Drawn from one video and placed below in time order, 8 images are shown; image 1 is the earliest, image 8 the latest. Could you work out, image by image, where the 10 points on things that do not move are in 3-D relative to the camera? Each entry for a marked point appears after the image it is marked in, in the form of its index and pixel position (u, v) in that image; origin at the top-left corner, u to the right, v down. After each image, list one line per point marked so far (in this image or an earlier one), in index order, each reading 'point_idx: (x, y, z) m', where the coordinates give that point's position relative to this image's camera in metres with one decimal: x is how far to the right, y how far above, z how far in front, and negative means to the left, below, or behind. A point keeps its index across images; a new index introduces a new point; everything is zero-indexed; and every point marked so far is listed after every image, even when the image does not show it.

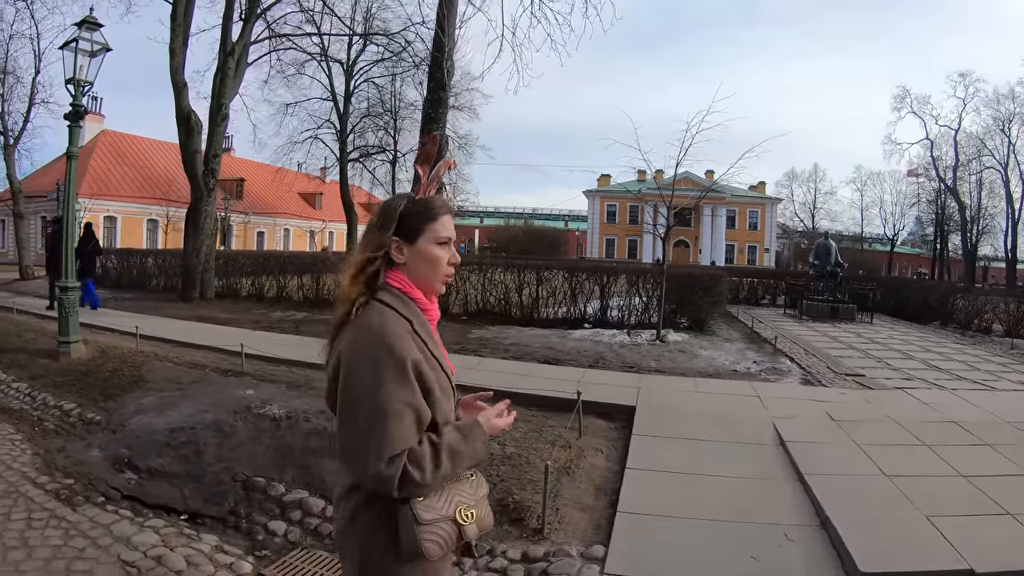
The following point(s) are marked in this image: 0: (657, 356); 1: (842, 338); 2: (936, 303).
0: (+2.0, -1.0, +8.5) m
1: (+6.1, -0.9, +11.1) m
2: (+10.3, -0.4, +14.5) m
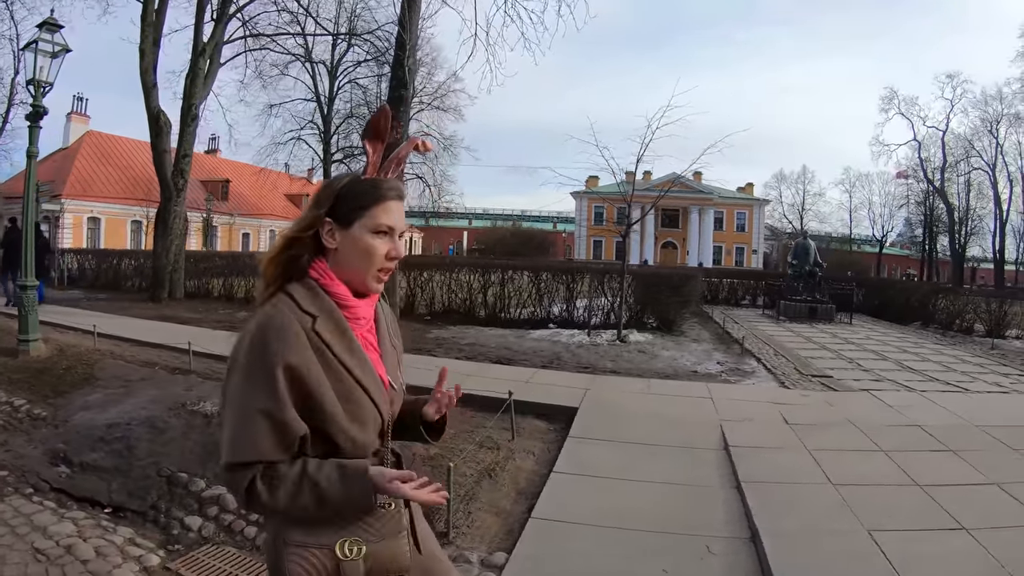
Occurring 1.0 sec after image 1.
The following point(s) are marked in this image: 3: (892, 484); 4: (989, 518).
0: (+1.3, -0.9, +8.1) m
1: (+5.4, -0.9, +10.7) m
2: (+9.6, -0.4, +14.1) m
3: (+2.6, -1.3, +4.2) m
4: (+2.9, -1.4, +3.7) m
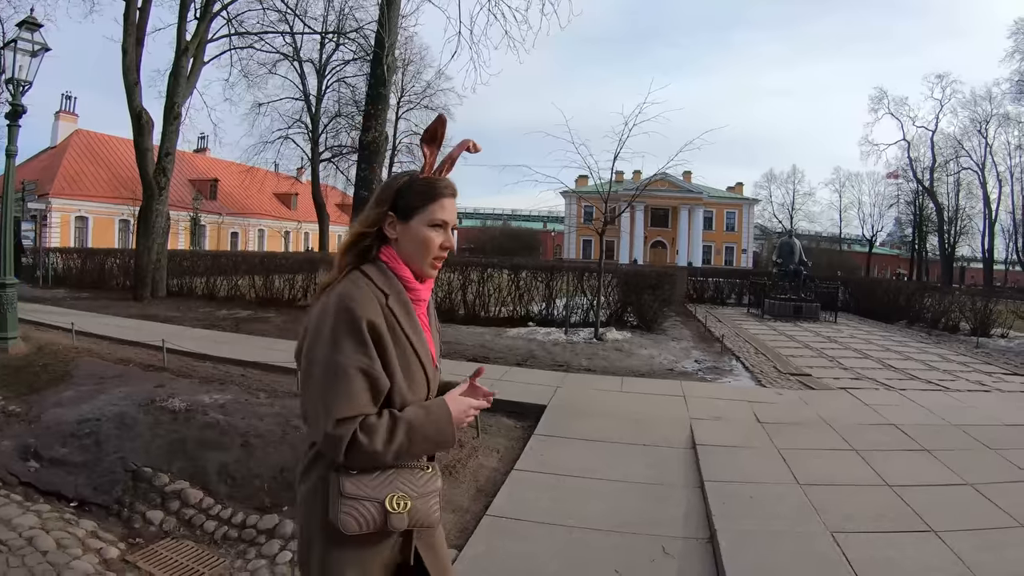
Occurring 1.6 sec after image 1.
0: (+1.0, -0.9, +7.9) m
1: (+5.1, -0.9, +10.6) m
2: (+9.2, -0.3, +14.0) m
3: (+2.3, -1.3, +4.0) m
4: (+2.6, -1.4, +3.5) m
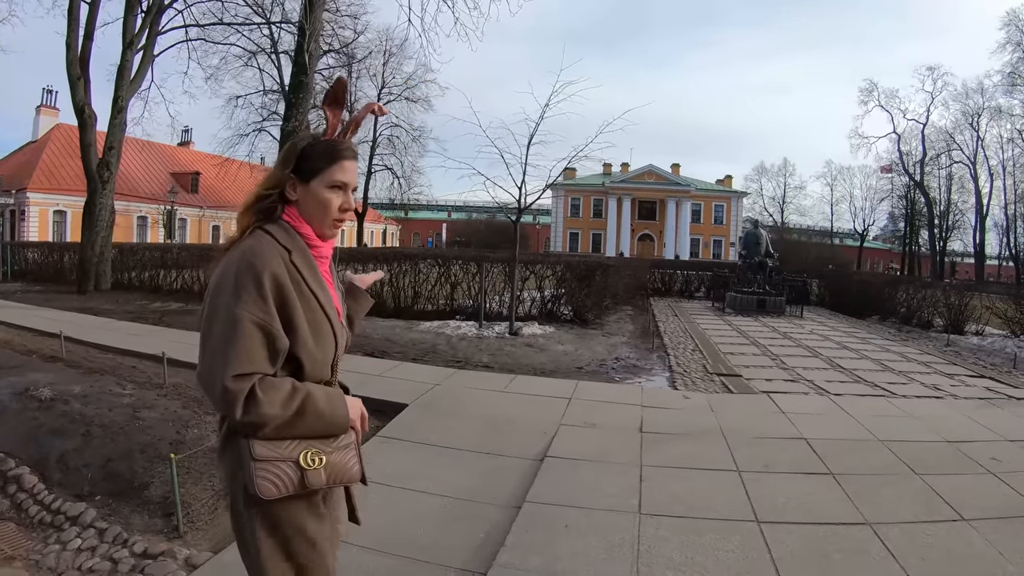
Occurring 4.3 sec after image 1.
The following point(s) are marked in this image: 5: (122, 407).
0: (-0.2, -0.7, +7.0) m
1: (+3.9, -0.7, +9.7) m
2: (+8.0, -0.2, +13.1) m
3: (+1.1, -1.2, +3.1) m
4: (+1.4, -1.3, +2.6) m
5: (-4.1, -1.2, +6.2) m
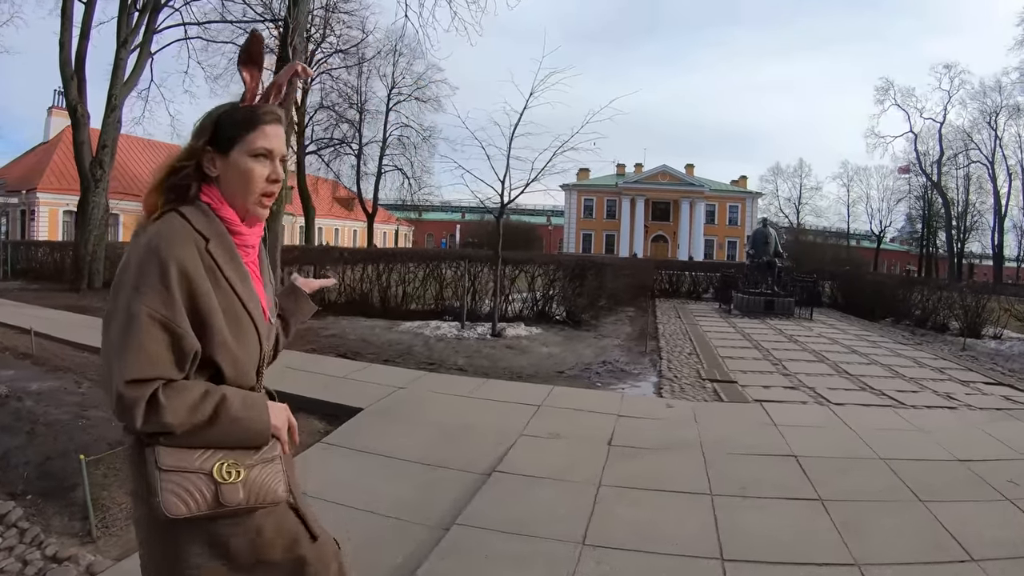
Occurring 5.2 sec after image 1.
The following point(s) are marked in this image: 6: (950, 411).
0: (-0.4, -0.7, +6.6) m
1: (+3.7, -0.7, +9.1) m
2: (+8.0, -0.2, +12.4) m
3: (+0.7, -1.1, +2.7) m
4: (+1.0, -1.2, +2.2) m
5: (-4.3, -1.2, +5.9) m
6: (+3.7, -1.0, +5.0) m
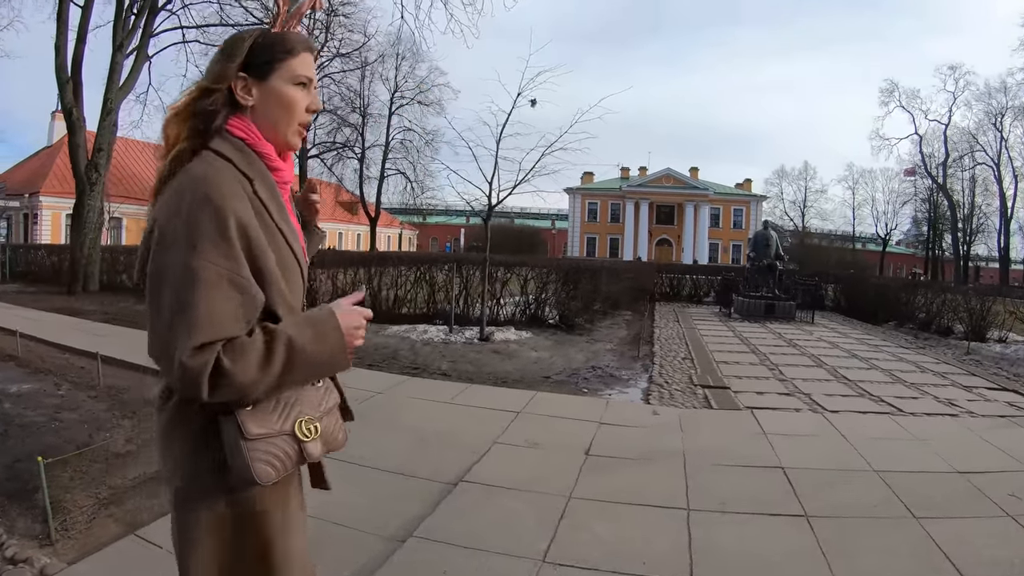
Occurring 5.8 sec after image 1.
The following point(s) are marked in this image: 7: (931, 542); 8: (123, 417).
0: (-0.6, -0.7, +6.4) m
1: (+3.6, -0.8, +8.9) m
2: (+7.9, -0.3, +12.2) m
3: (+0.5, -1.1, +2.5) m
4: (+0.9, -1.2, +2.0) m
5: (-4.5, -1.2, +5.8) m
6: (+3.6, -1.1, +4.8) m
7: (+1.9, -1.1, +2.7) m
8: (-3.6, -1.2, +5.5) m
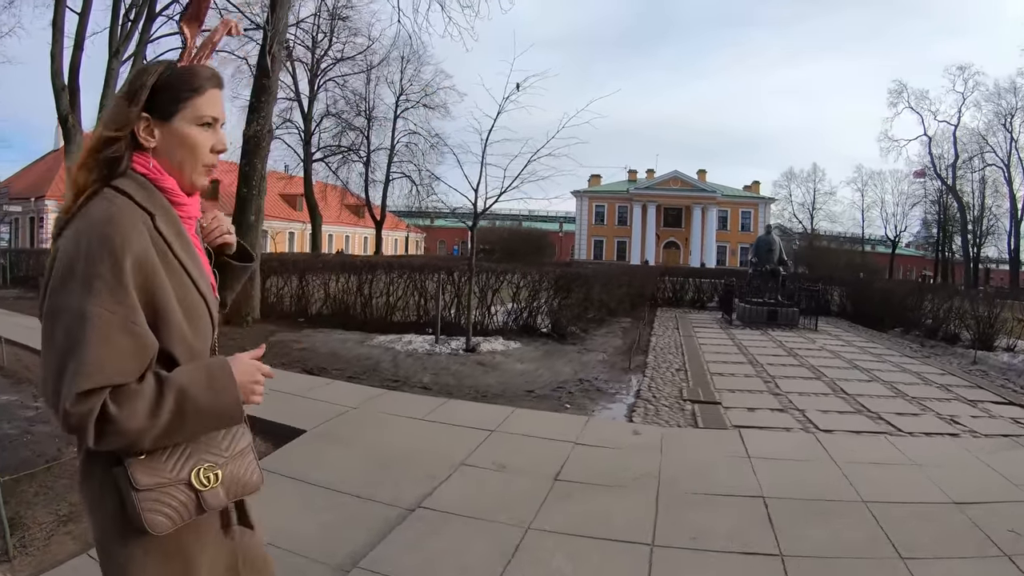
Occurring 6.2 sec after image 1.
0: (-0.7, -0.8, +6.2) m
1: (+3.5, -0.9, +8.7) m
2: (+7.8, -0.4, +11.8) m
3: (+0.3, -1.2, +2.3) m
4: (+0.6, -1.3, +1.8) m
5: (-4.7, -1.3, +5.6) m
6: (+3.4, -1.2, +4.5) m
7: (+1.7, -1.2, +2.4) m
8: (-3.8, -1.3, +5.4) m
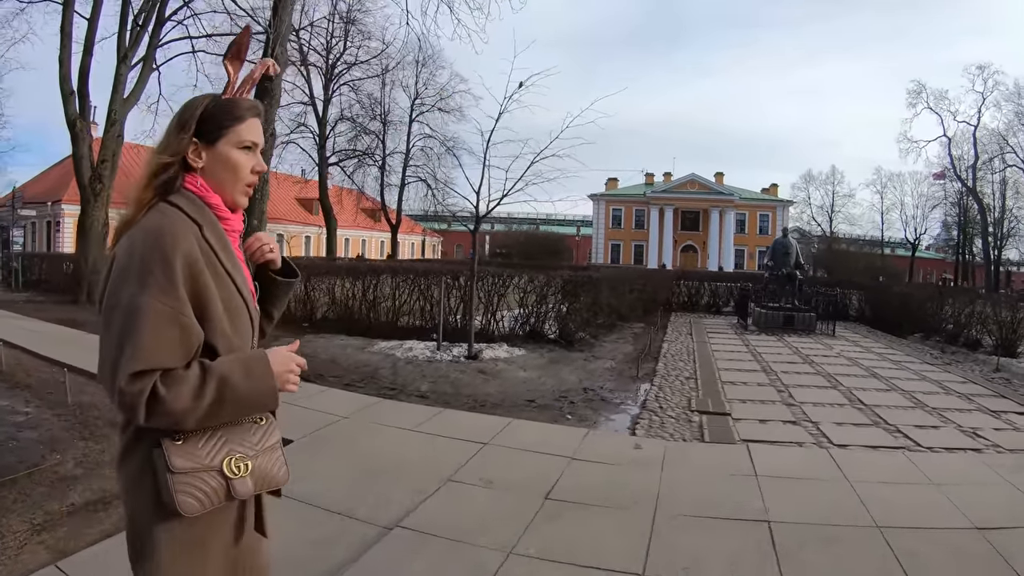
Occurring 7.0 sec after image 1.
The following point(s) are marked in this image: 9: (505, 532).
0: (-0.7, -0.9, +6.0) m
1: (+3.6, -1.0, +8.4) m
2: (+8.0, -0.5, +11.4) m
3: (+0.2, -1.3, +2.1) m
4: (+0.5, -1.3, +1.5) m
5: (-4.7, -1.3, +5.6) m
6: (+3.3, -1.2, +4.2) m
7: (+1.6, -1.3, +2.2) m
8: (-3.8, -1.4, +5.3) m
9: (0.0, -1.2, +2.9) m
